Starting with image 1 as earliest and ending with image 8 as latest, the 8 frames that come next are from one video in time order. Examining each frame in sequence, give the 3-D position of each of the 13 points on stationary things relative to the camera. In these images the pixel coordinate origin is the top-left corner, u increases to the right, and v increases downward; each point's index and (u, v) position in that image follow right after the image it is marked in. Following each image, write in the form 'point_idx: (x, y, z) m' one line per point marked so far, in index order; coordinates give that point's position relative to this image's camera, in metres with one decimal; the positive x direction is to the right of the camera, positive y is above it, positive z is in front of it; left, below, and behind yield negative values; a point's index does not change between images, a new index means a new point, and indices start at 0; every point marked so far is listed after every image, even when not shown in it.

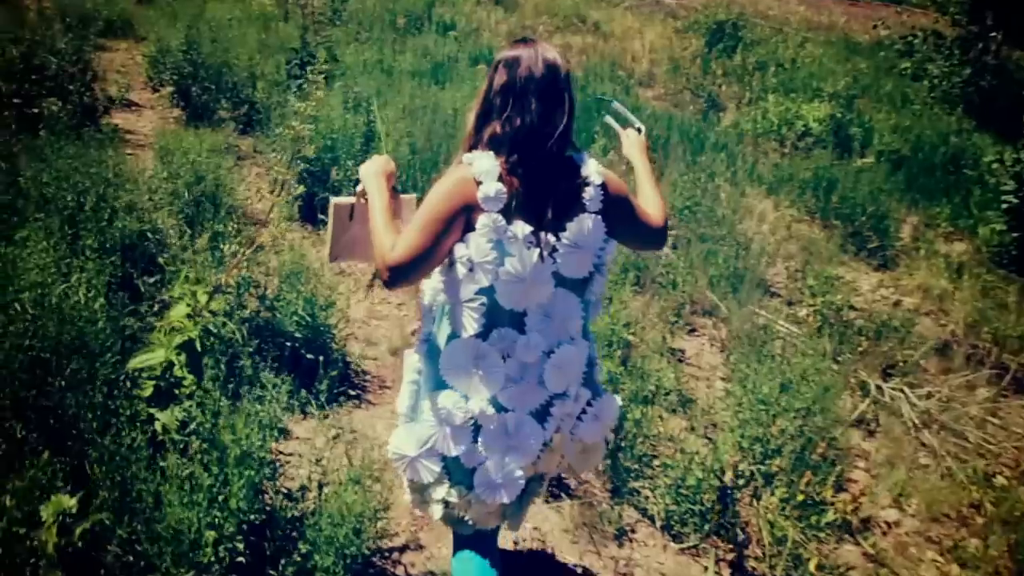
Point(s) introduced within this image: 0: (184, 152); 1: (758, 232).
0: (-2.1, +0.8, +5.0) m
1: (+1.9, +0.4, +6.1) m
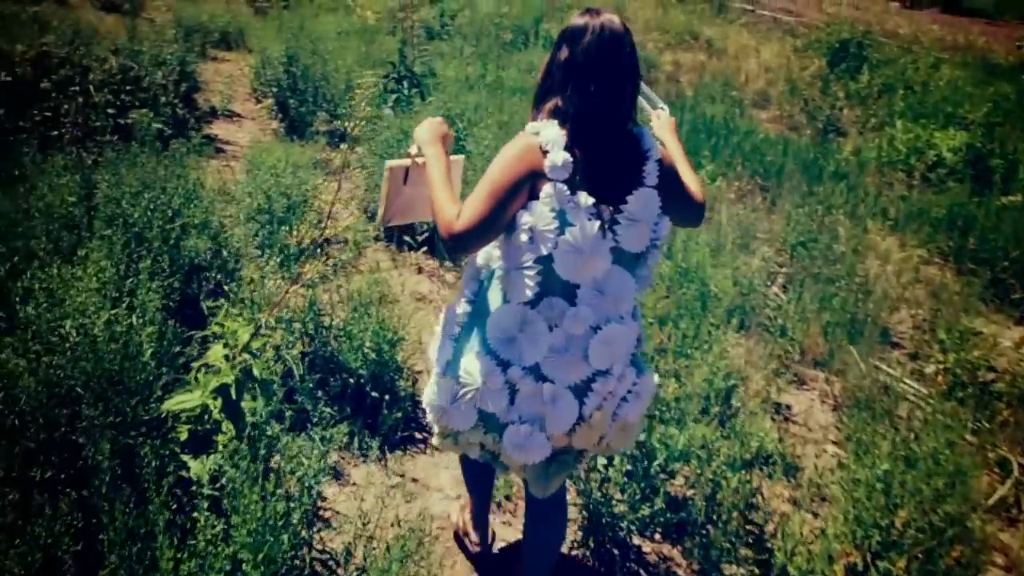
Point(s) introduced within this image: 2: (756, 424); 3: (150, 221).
0: (-1.5, +0.7, +4.9) m
1: (+2.5, +0.1, +5.5) m
2: (+1.2, -0.6, +3.8) m
3: (-1.6, +0.3, +3.4) m
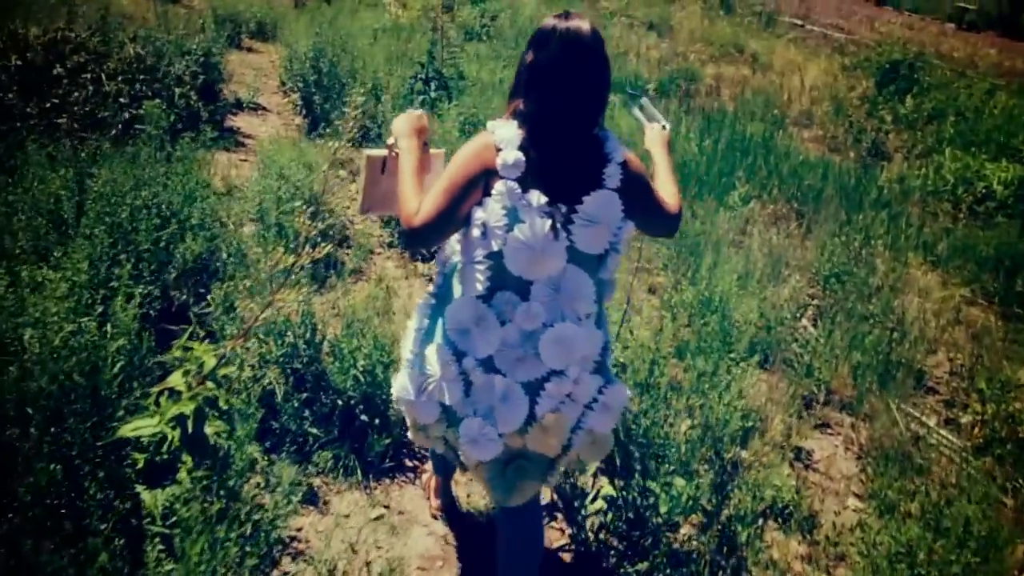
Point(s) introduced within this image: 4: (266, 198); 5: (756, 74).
0: (-1.4, +0.7, +4.7) m
1: (+2.6, -0.1, +5.2) m
2: (+1.2, -0.8, +3.5) m
3: (-1.5, +0.3, +3.2) m
4: (-1.4, +0.5, +4.5) m
5: (+2.9, +2.6, +9.5) m
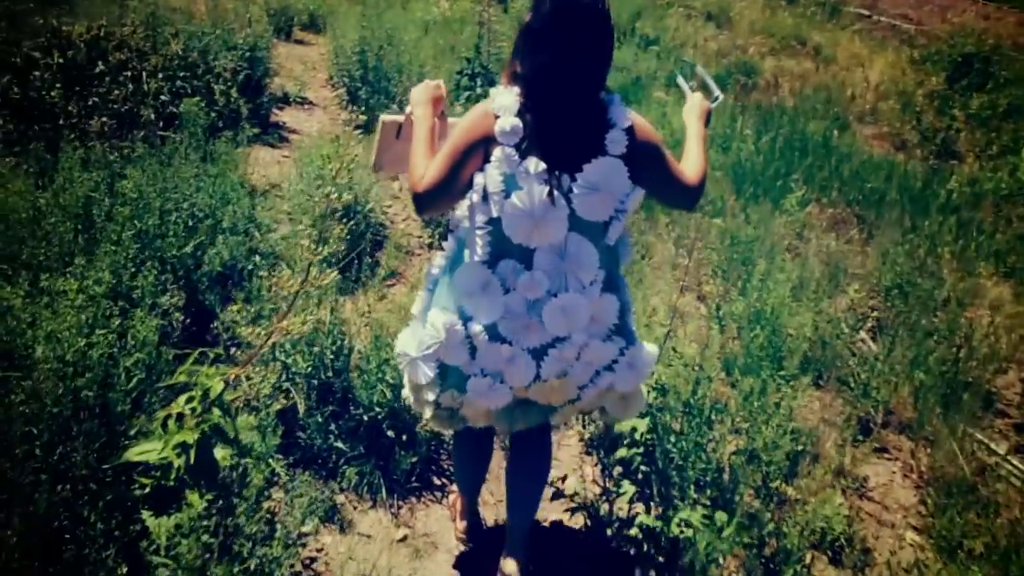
0: (-1.1, +0.7, +4.7) m
1: (+2.9, -0.2, +4.8) m
2: (+1.3, -0.9, +3.3) m
3: (-1.4, +0.2, +3.2) m
4: (-1.2, +0.5, +4.4) m
5: (+3.5, +2.5, +9.1) m
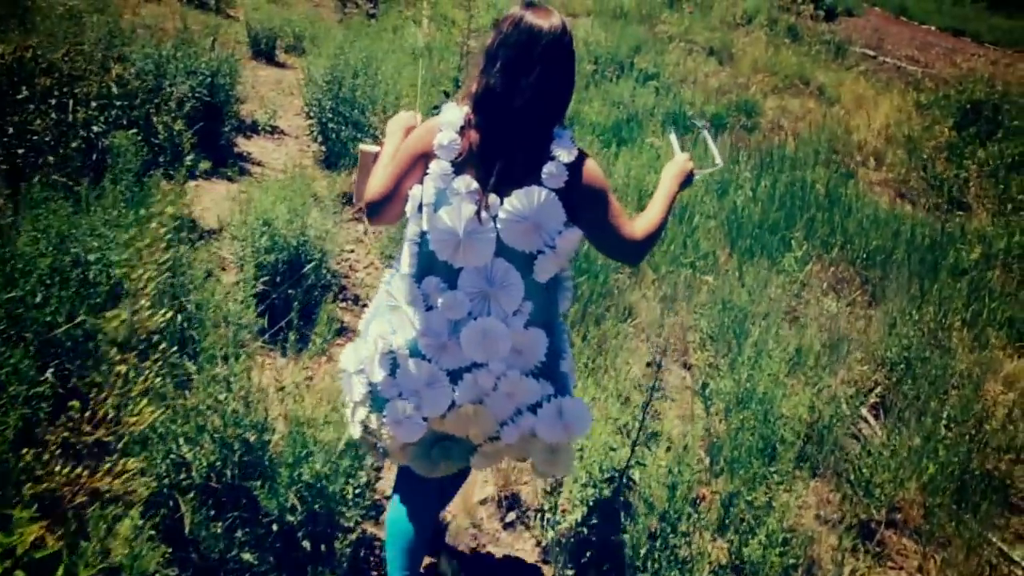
0: (-1.3, +0.4, +4.2) m
1: (+2.7, -0.7, +4.4) m
2: (+1.1, -1.2, +2.8) m
3: (-1.5, 0.0, +2.7) m
4: (-1.3, +0.2, +4.0) m
5: (+3.4, +1.9, +8.7) m
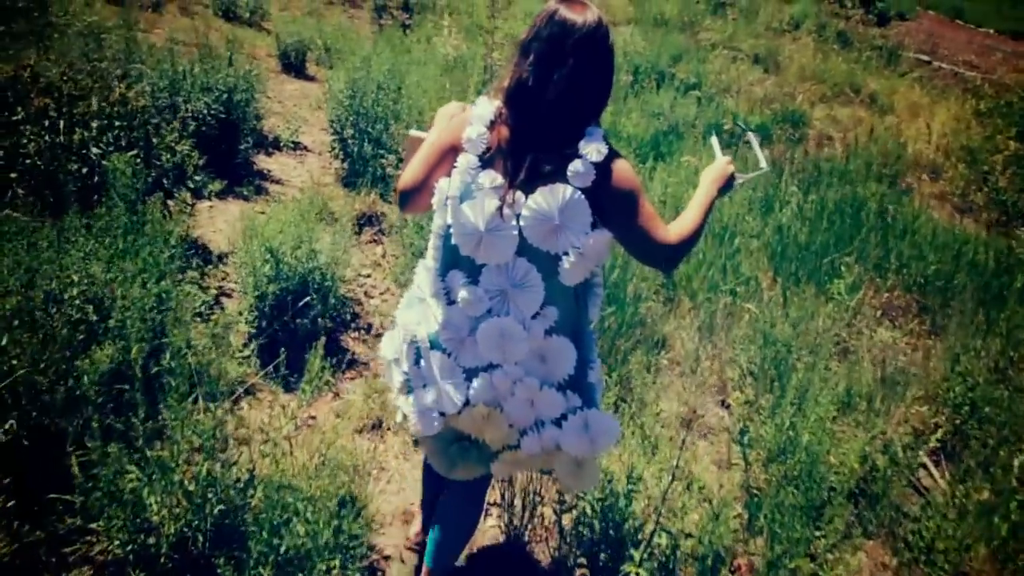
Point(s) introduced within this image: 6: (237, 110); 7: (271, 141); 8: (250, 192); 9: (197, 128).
0: (-1.2, +0.3, +4.0) m
1: (+2.8, -0.8, +3.9) m
2: (+1.1, -1.4, +2.4) m
3: (-1.5, -0.1, +2.5) m
4: (-1.2, +0.1, +3.8) m
5: (+3.7, +1.7, +8.2) m
6: (-1.8, +1.2, +5.3) m
7: (-1.8, +1.1, +6.0) m
8: (-1.7, +0.6, +5.0) m
9: (-1.9, +1.1, +5.2) m
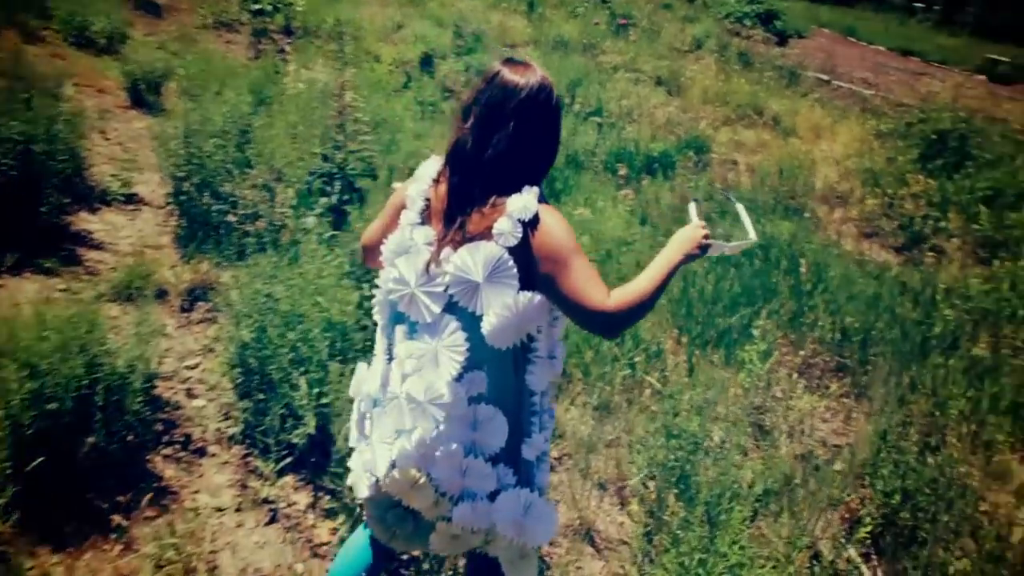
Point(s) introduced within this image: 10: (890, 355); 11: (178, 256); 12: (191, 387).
0: (-1.8, -0.2, +3.1) m
1: (+2.2, -1.1, +3.4) m
2: (+0.7, -1.7, +1.8) m
3: (-2.0, -0.6, +1.6) m
4: (-1.8, -0.4, +2.9) m
5: (+2.6, +1.4, +7.8) m
6: (-2.6, +0.7, +4.4) m
7: (-2.7, +0.6, +5.1) m
8: (-2.4, +0.1, +4.1) m
9: (-2.6, +0.6, +4.3) m
10: (+2.1, -0.4, +4.5) m
11: (-2.0, +0.2, +4.6) m
12: (-1.5, -0.5, +3.6) m
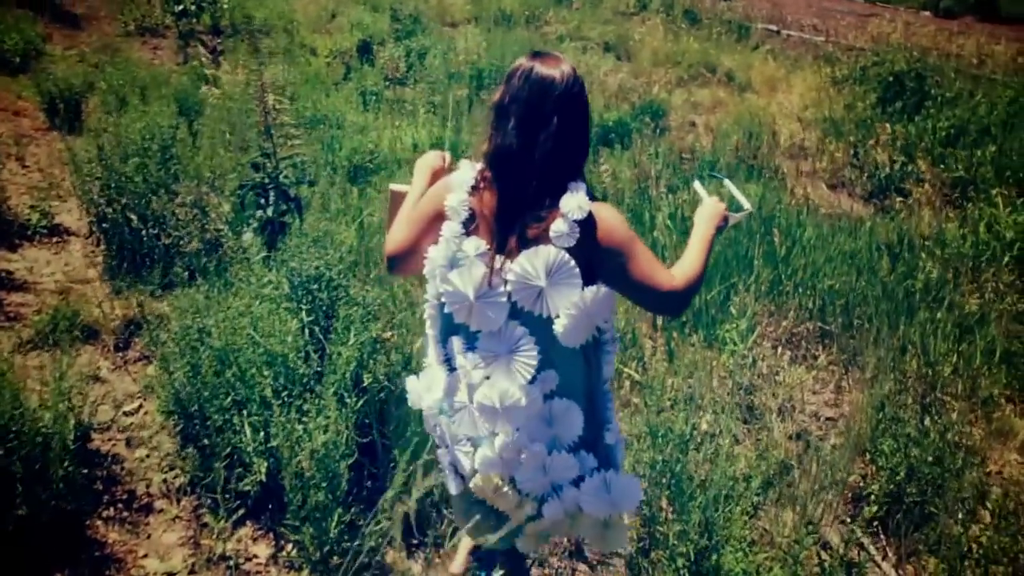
0: (-1.9, -0.4, +2.8) m
1: (+2.2, -0.9, +3.2) m
2: (+0.8, -1.7, +1.6) m
3: (-2.0, -0.8, +1.2) m
4: (-1.9, -0.6, +2.5) m
5: (+2.1, +1.7, +7.6) m
6: (-2.9, +0.4, +4.0) m
7: (-2.9, +0.3, +4.7) m
8: (-2.6, -0.1, +3.7) m
9: (-2.9, +0.3, +3.9) m
10: (+1.9, -0.1, +4.3) m
11: (-2.2, 0.0, +4.2) m
12: (-1.6, -0.6, +3.3) m
